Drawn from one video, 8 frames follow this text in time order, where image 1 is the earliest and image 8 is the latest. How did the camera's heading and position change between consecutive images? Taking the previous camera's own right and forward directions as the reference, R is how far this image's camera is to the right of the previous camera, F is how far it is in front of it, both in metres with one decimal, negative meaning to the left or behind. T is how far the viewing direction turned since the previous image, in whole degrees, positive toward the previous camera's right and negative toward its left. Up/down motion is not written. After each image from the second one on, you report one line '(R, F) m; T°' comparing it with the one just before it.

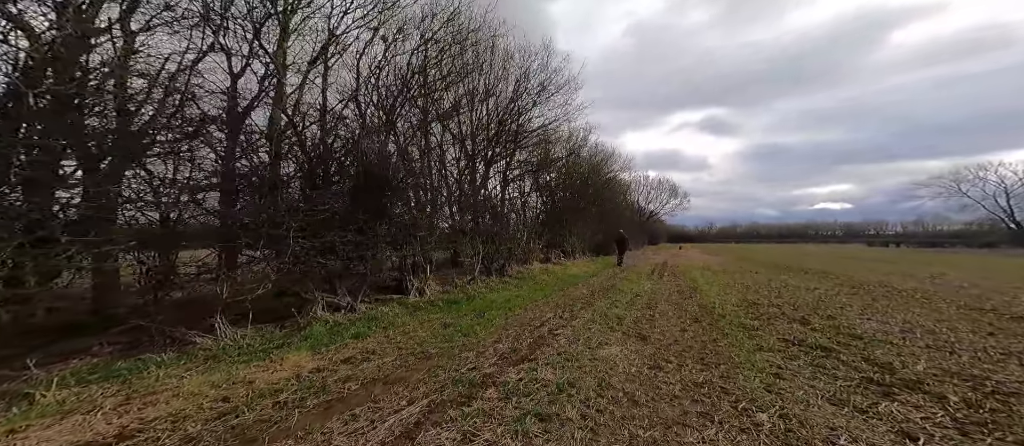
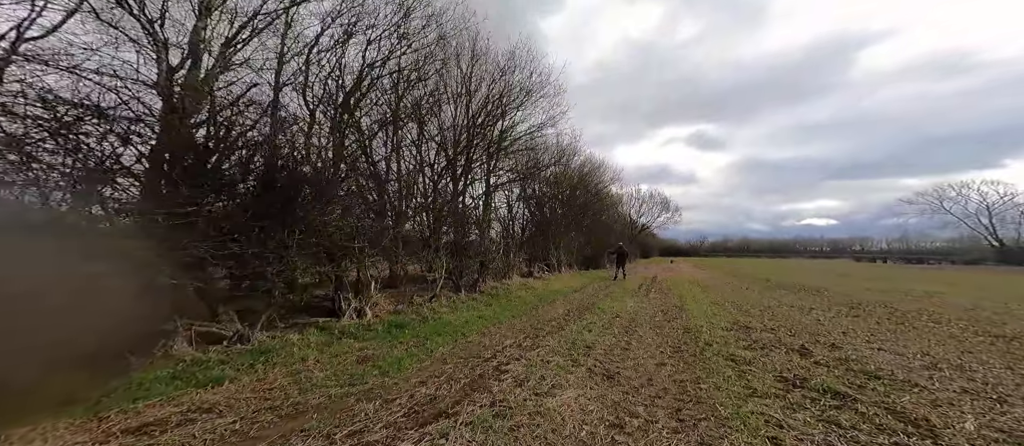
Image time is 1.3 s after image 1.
(+0.8, +1.3) m; +1°
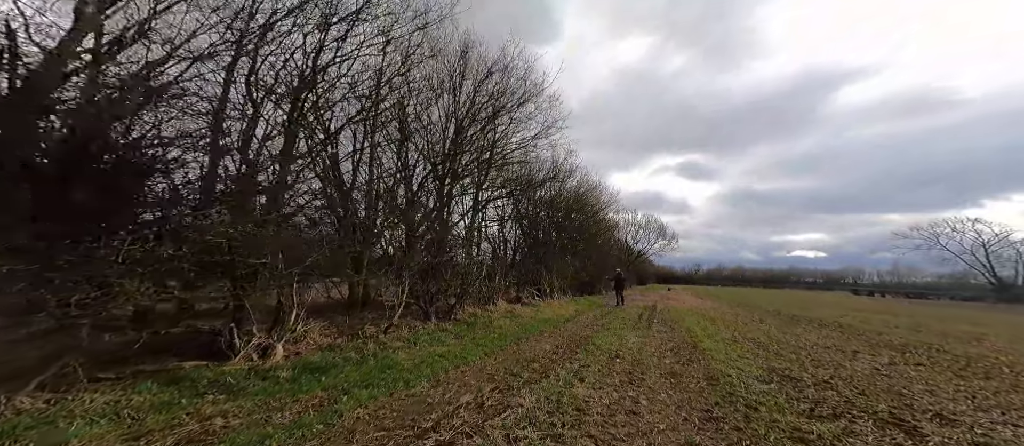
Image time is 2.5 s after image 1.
(+0.5, +2.1) m; 0°
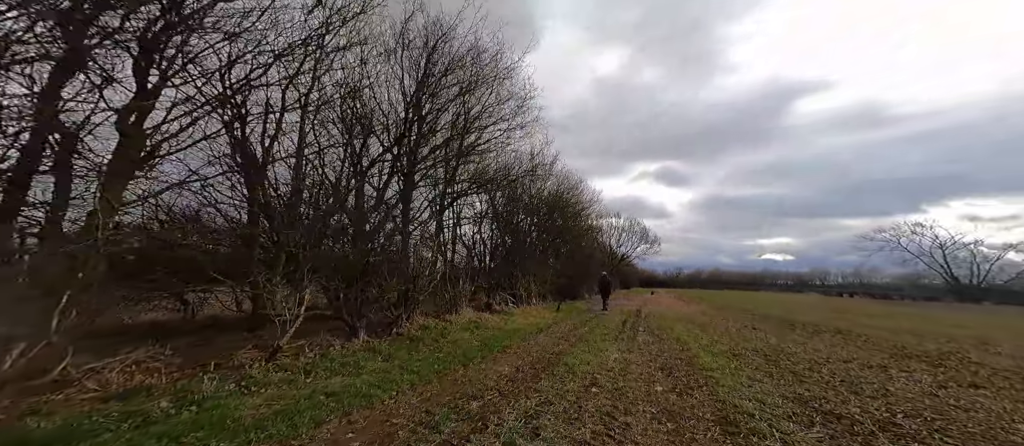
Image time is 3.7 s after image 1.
(+0.8, +2.3) m; +2°
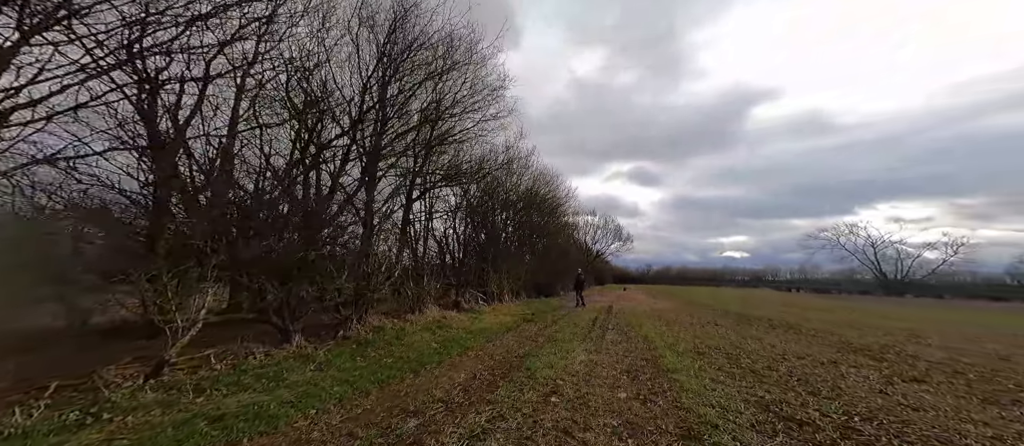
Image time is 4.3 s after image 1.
(+0.4, +0.7) m; +4°
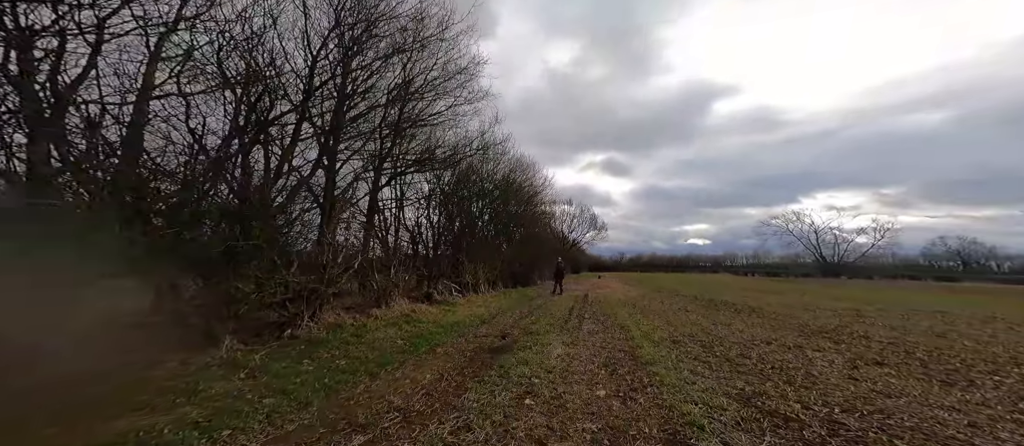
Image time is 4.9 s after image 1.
(+0.1, +0.7) m; +4°
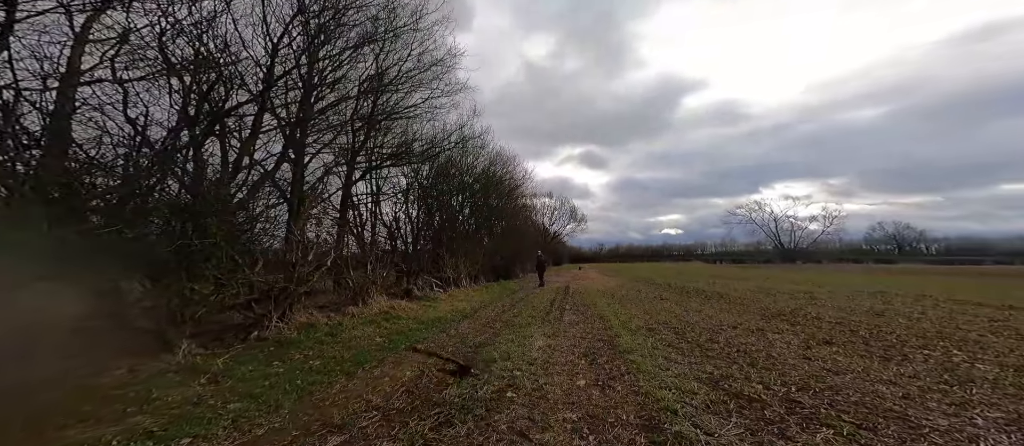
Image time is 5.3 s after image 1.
(0.0, -0.1) m; +3°
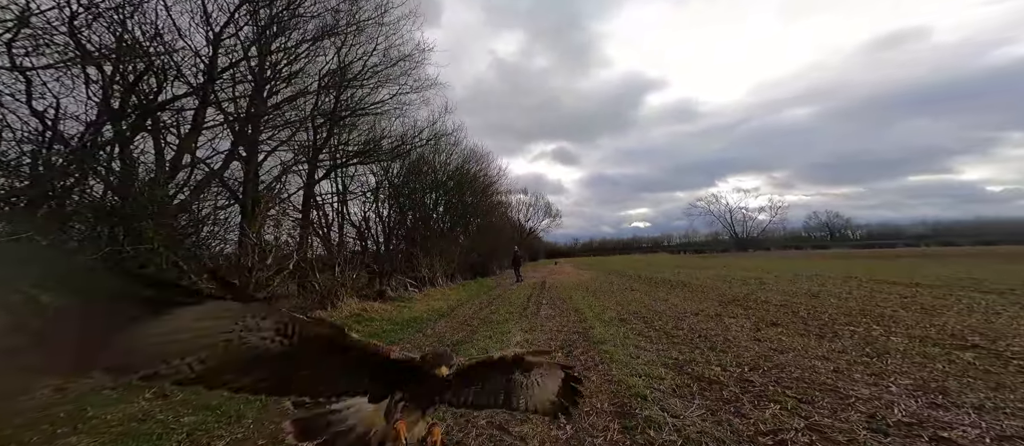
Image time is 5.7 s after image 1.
(0.0, -0.5) m; +4°
